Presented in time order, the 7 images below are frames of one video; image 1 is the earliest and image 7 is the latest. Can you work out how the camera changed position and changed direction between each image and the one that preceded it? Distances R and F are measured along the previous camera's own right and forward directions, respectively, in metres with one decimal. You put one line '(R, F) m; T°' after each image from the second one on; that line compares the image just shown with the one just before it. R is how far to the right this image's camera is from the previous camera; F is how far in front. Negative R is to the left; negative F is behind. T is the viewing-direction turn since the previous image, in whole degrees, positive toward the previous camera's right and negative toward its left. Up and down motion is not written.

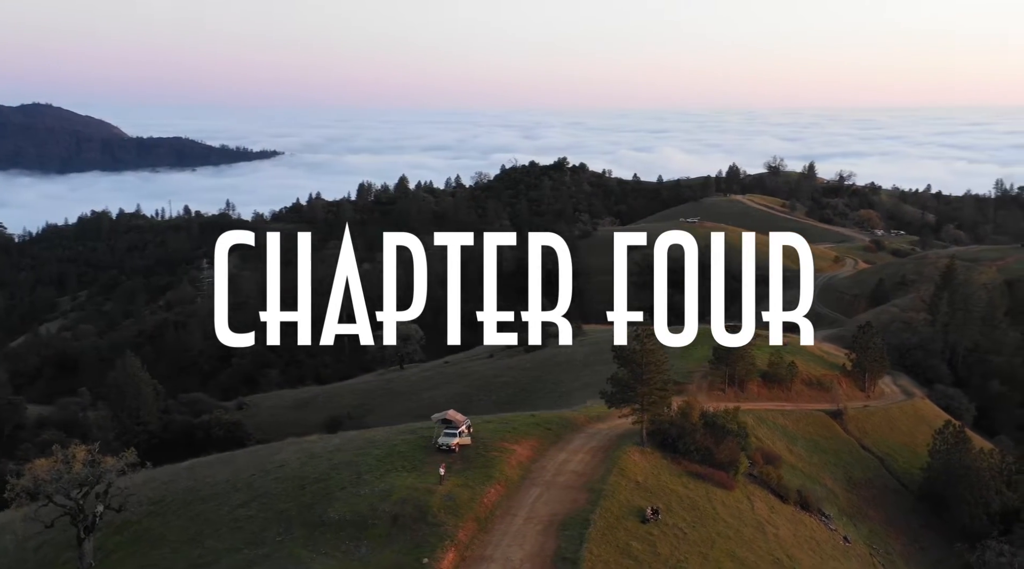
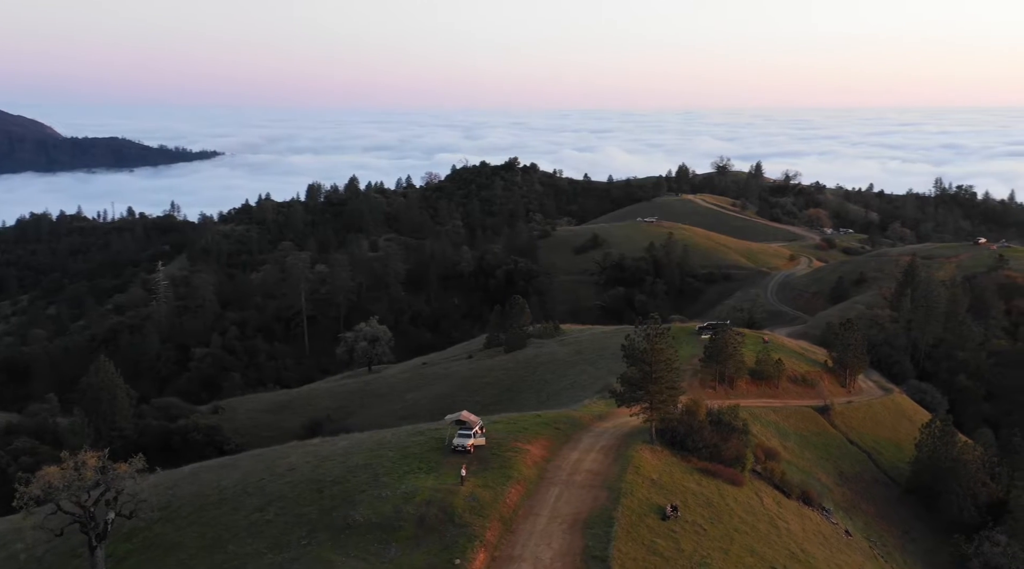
(-2.4, 0.0) m; +2°
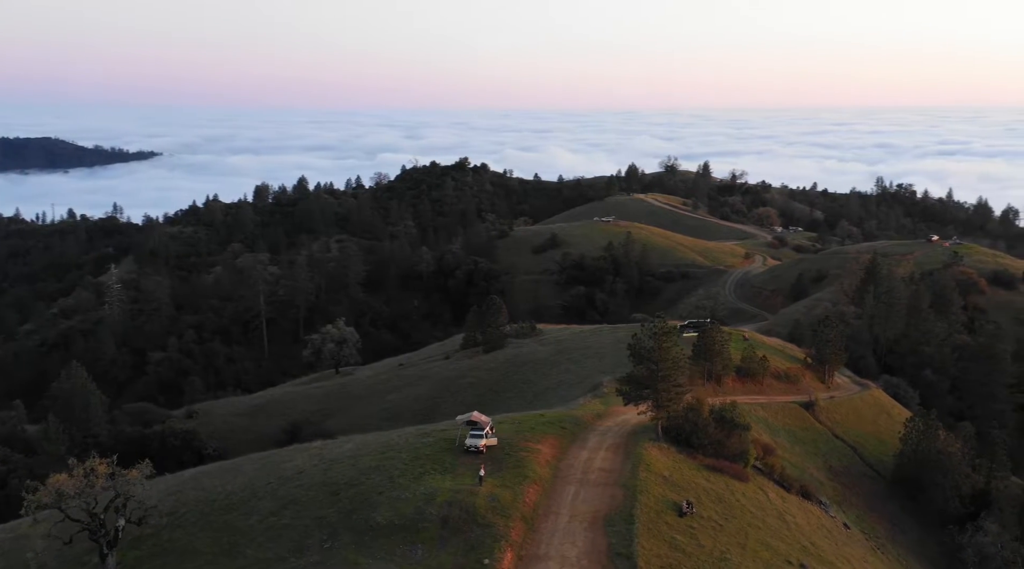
(-2.3, 0.0) m; +2°
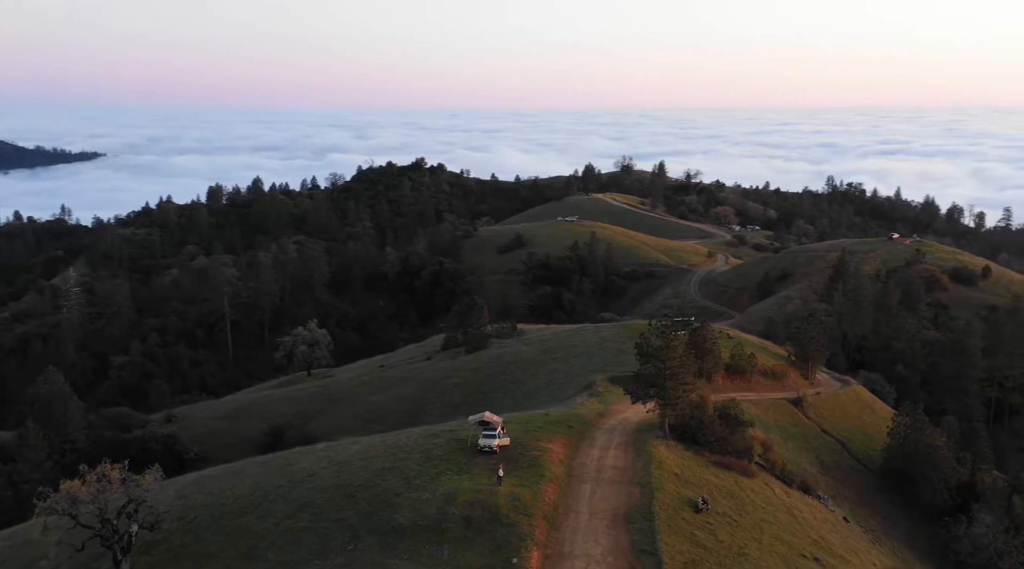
(-2.1, -0.1) m; +2°
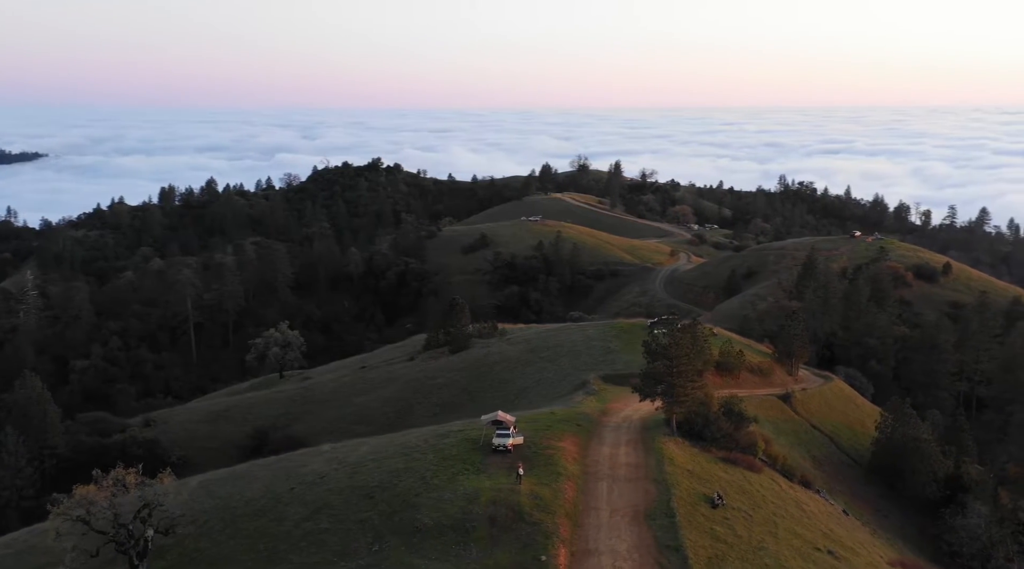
(-2.1, -0.1) m; +2°
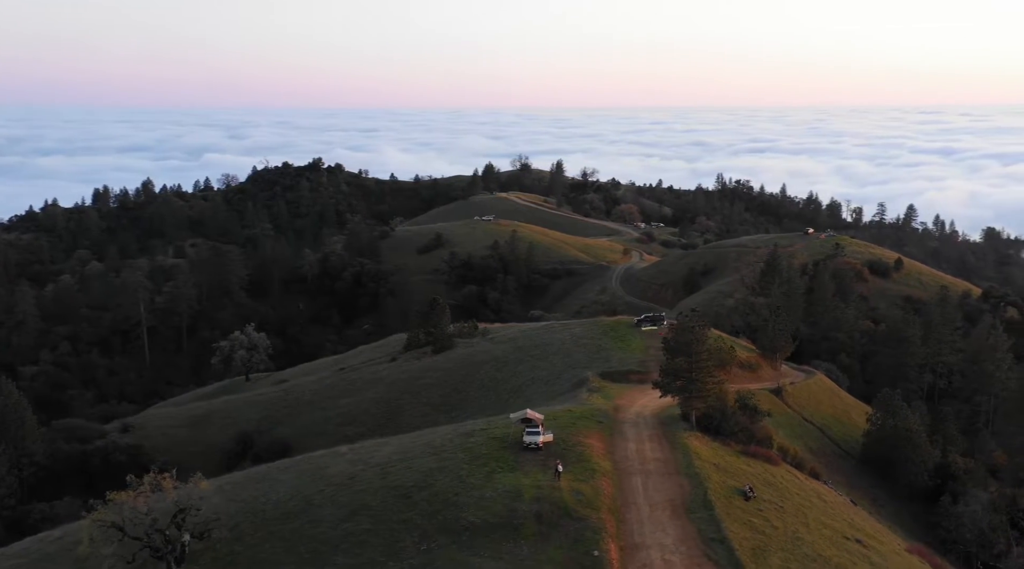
(-3.3, -0.3) m; +2°
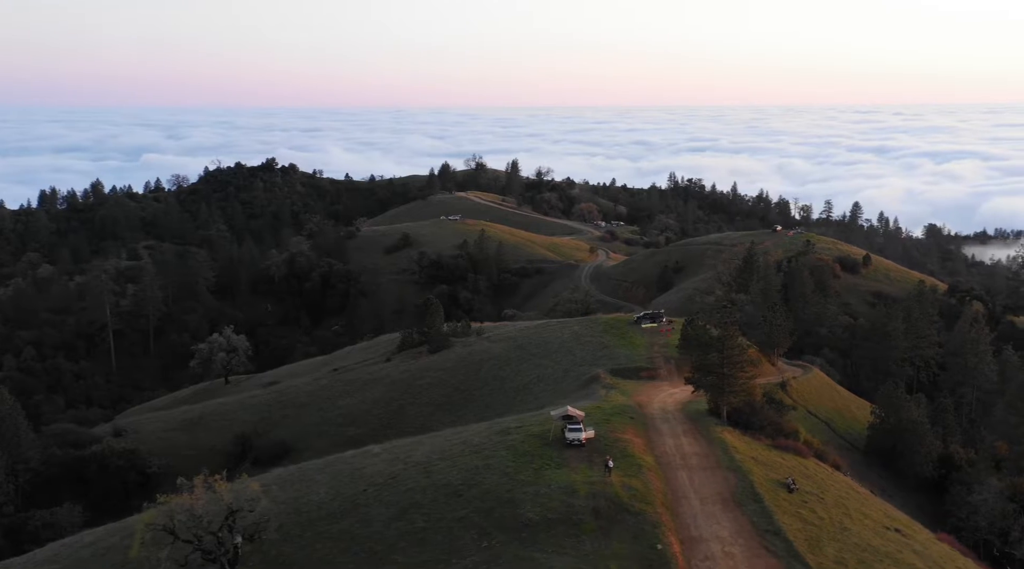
(-3.3, -0.3) m; +1°
